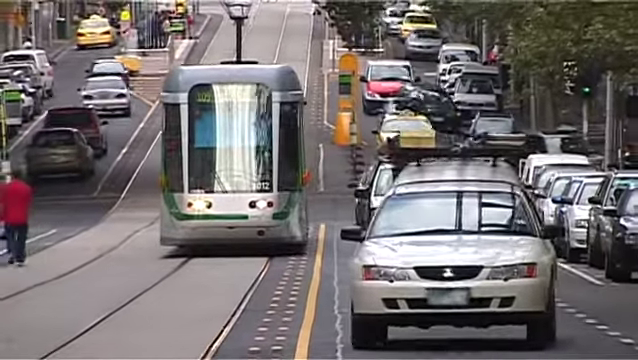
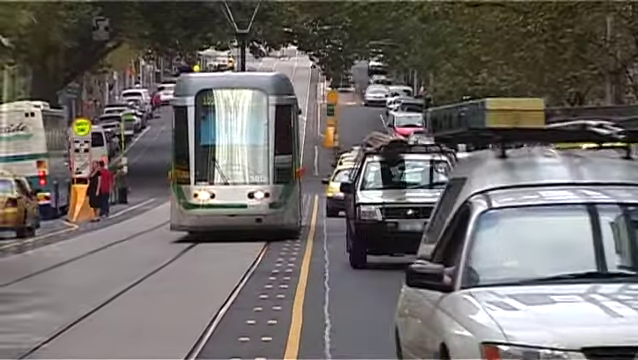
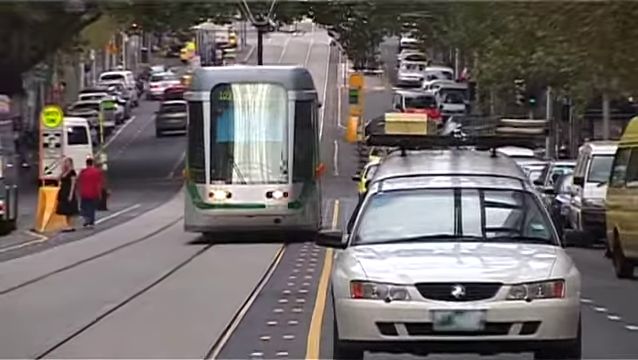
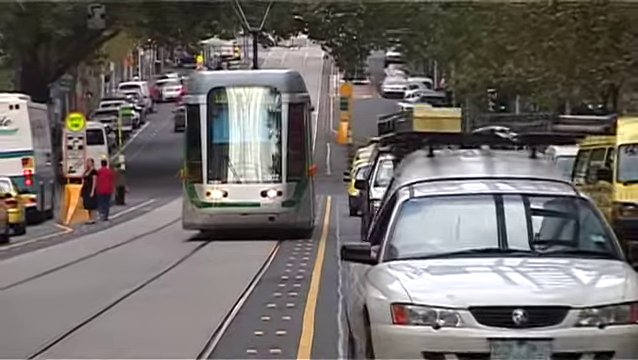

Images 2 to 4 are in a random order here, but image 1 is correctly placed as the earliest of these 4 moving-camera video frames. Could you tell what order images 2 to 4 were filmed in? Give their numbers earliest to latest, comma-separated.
3, 4, 2
